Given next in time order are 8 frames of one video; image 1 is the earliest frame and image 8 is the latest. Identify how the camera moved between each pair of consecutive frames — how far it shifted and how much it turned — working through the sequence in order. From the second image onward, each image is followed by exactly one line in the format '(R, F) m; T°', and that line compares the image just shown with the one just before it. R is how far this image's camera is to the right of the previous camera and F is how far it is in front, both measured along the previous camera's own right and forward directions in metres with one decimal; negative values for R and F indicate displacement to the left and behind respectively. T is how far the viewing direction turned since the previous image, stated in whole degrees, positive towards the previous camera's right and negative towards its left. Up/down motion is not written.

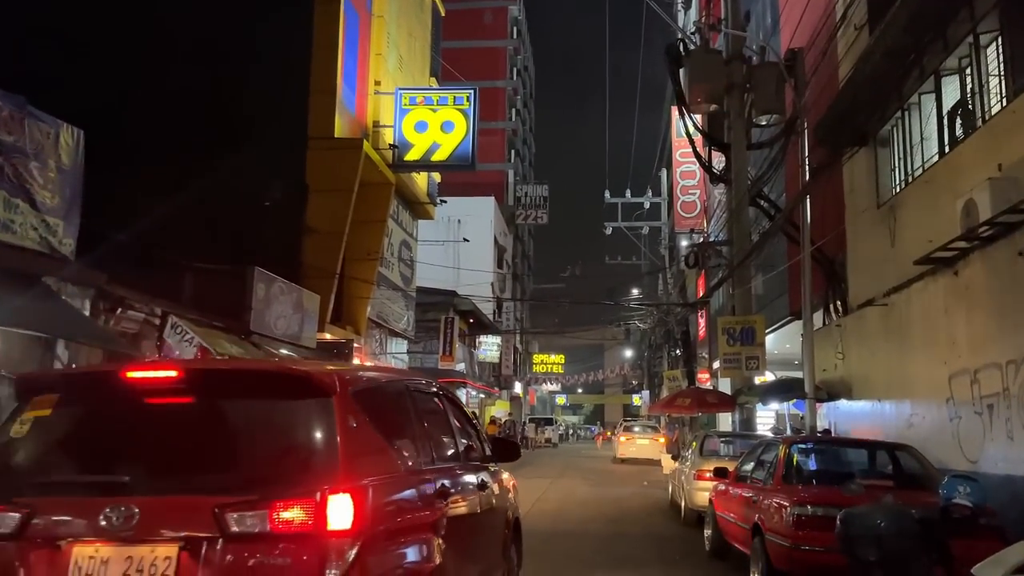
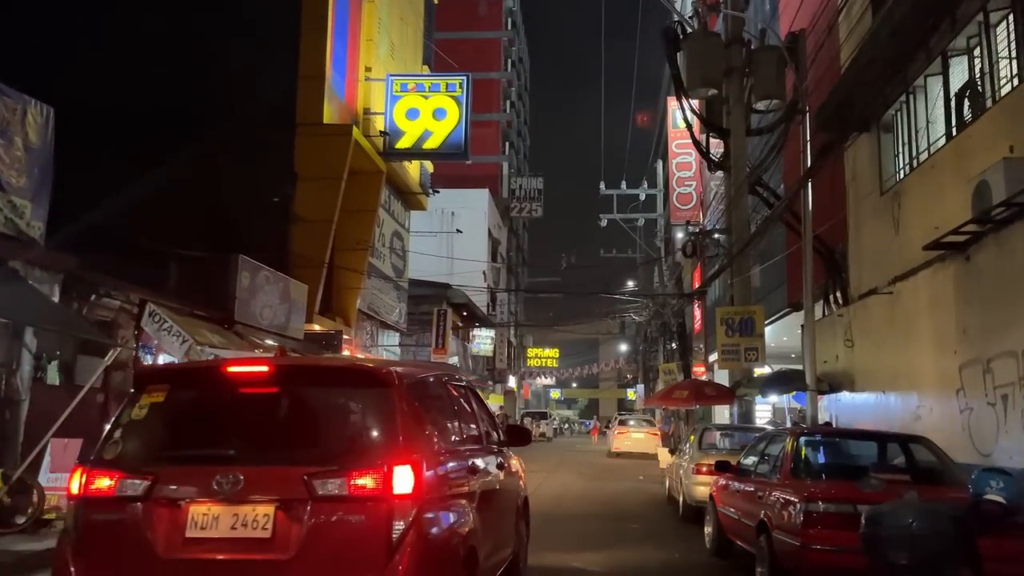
(0.0, +0.5) m; 0°
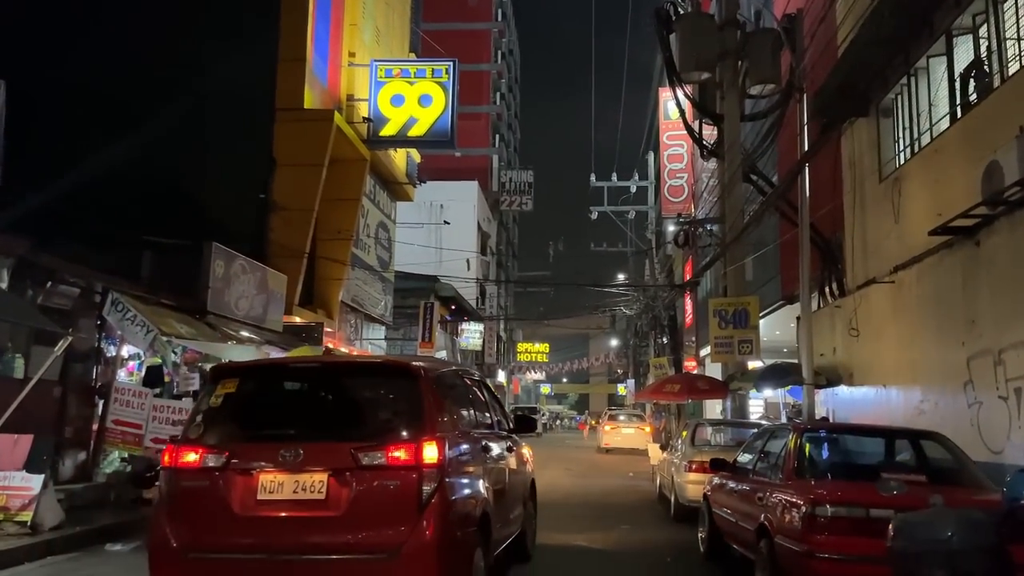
(+0.1, +0.6) m; +1°
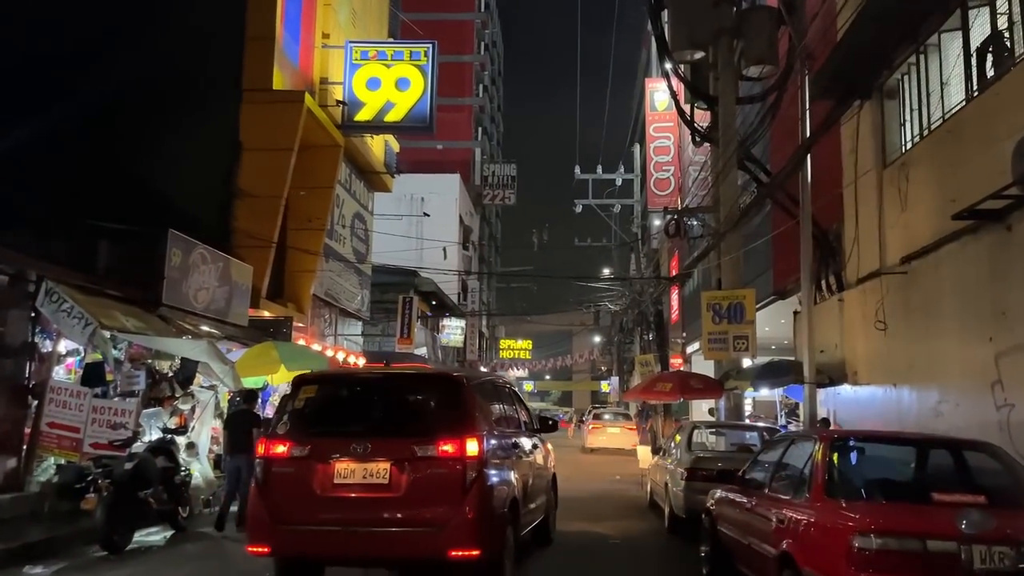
(0.0, +1.0) m; +1°
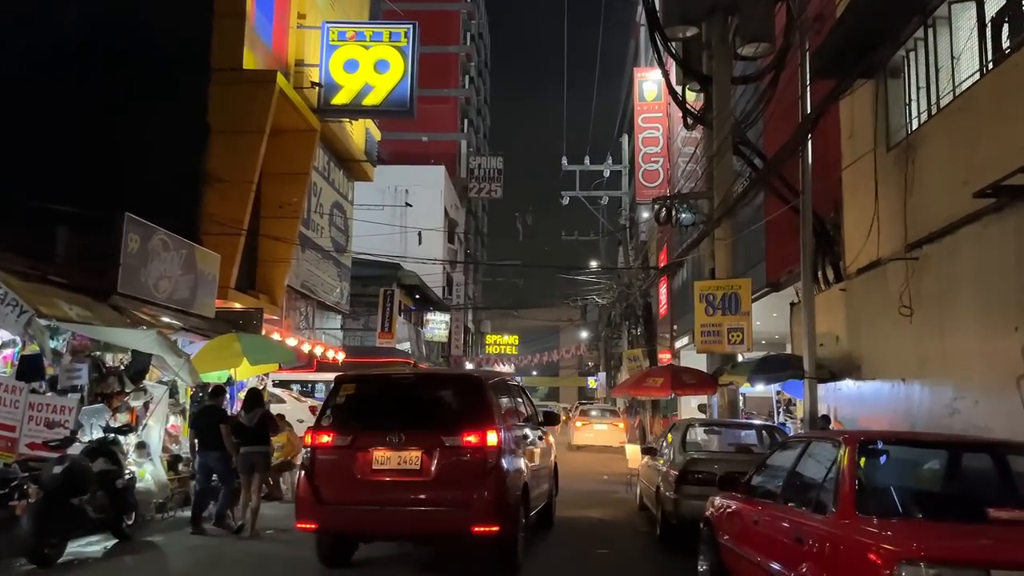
(+0.1, +0.8) m; +1°
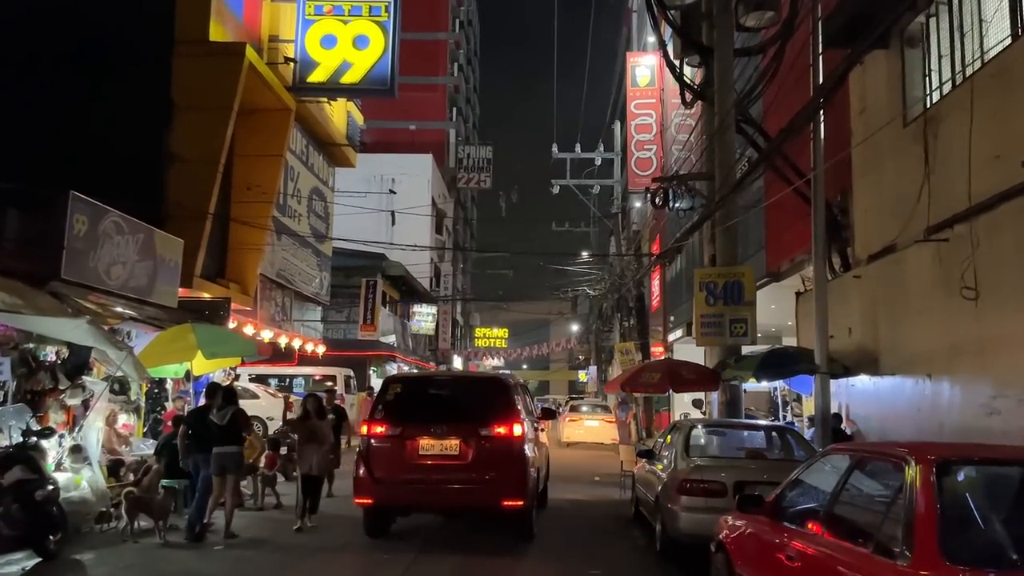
(+0.1, +1.1) m; +1°
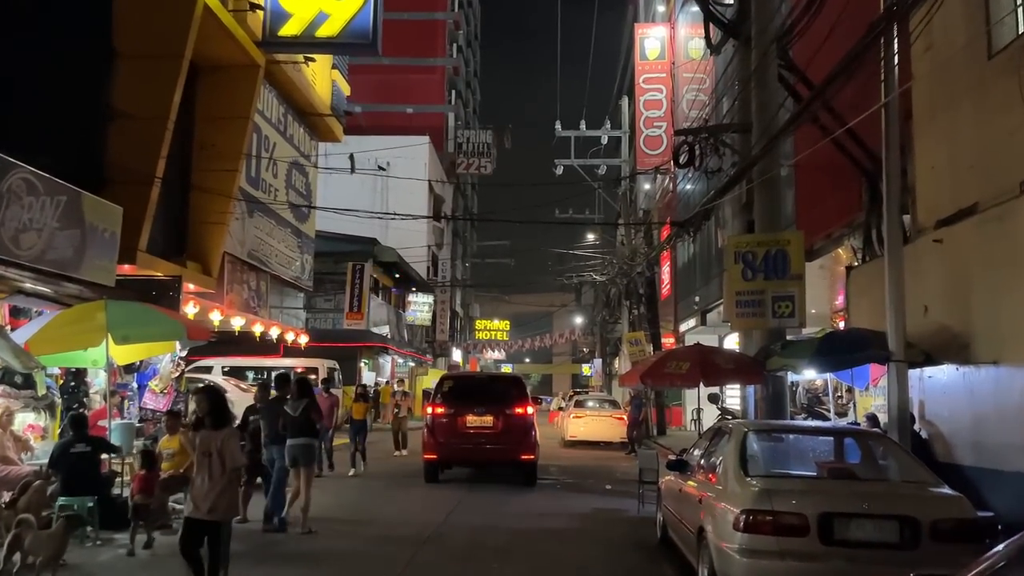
(+0.1, +2.2) m; 0°
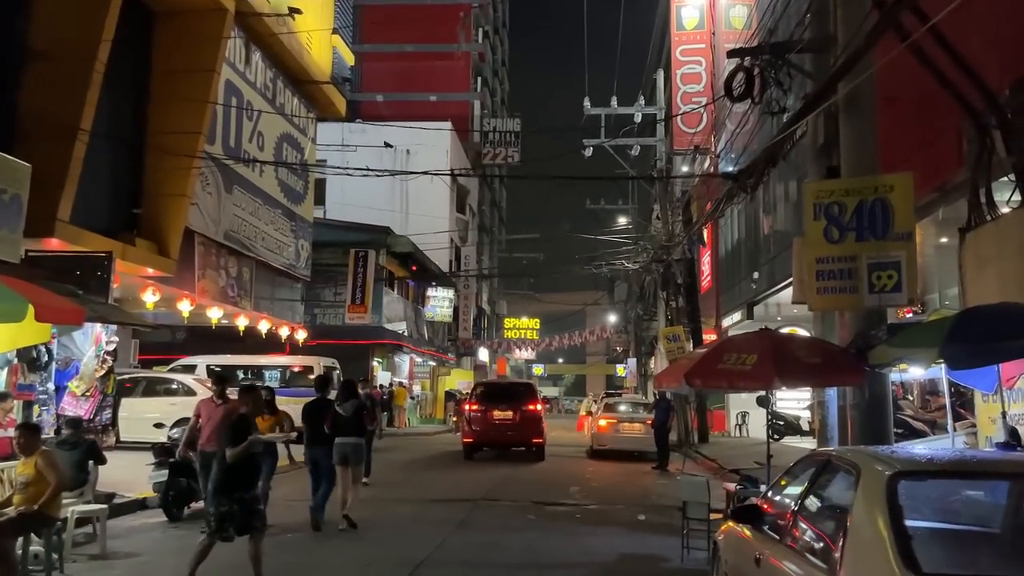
(+0.4, +2.8) m; -2°
